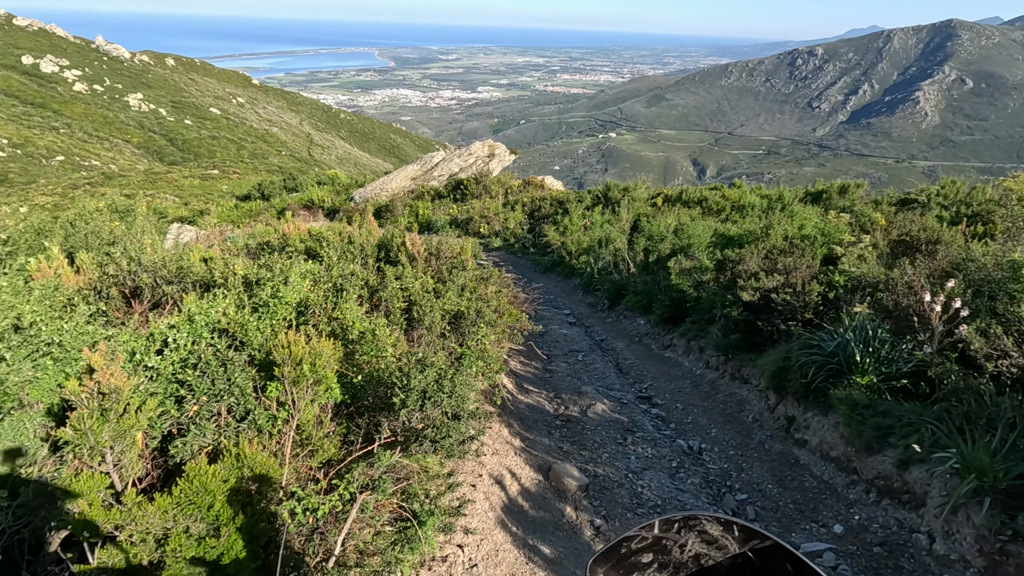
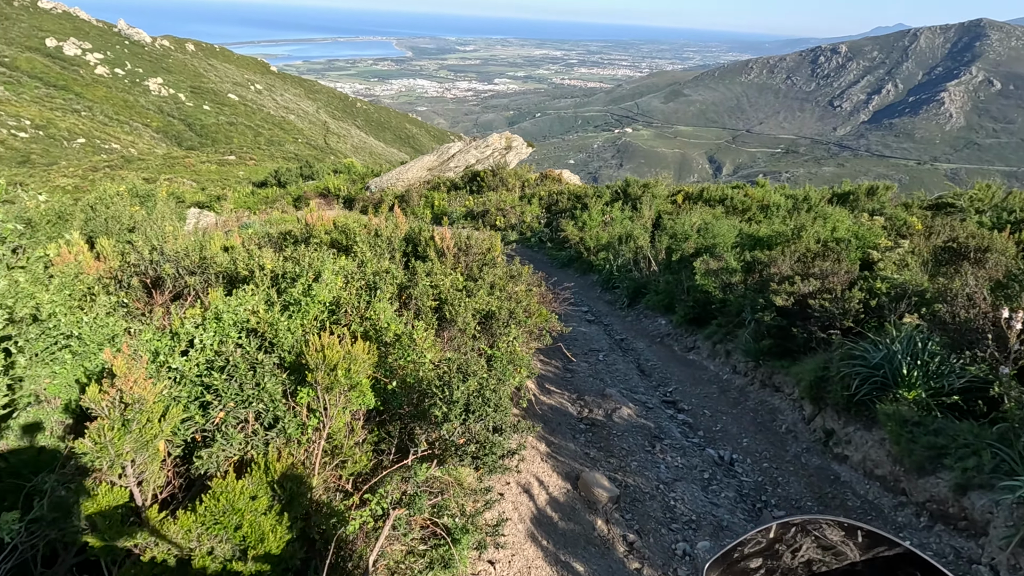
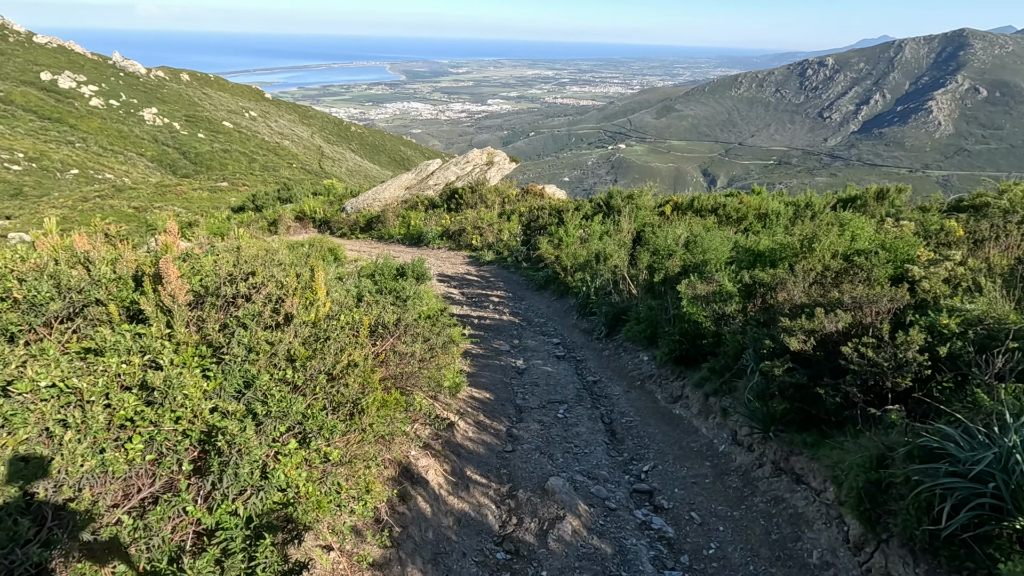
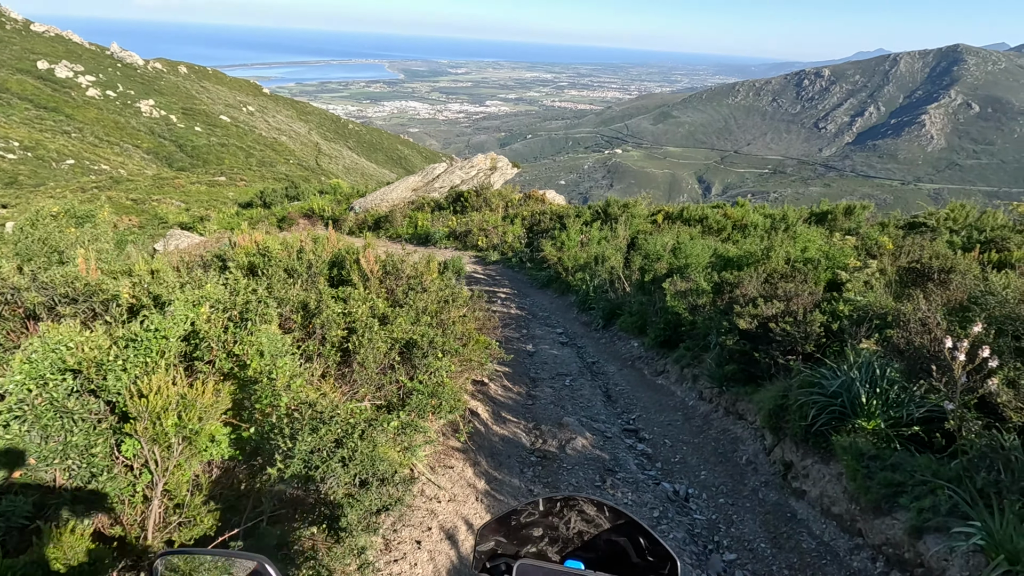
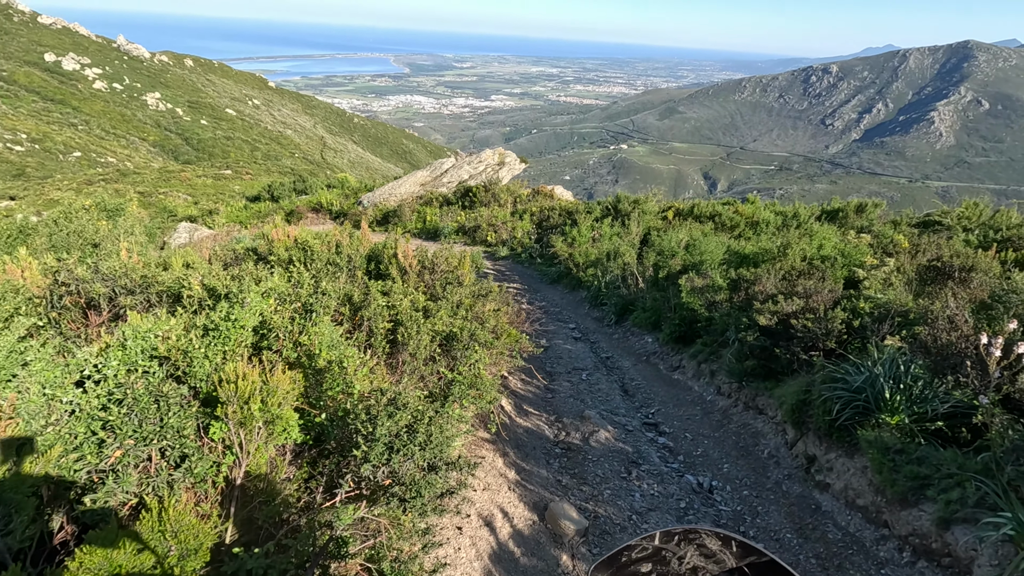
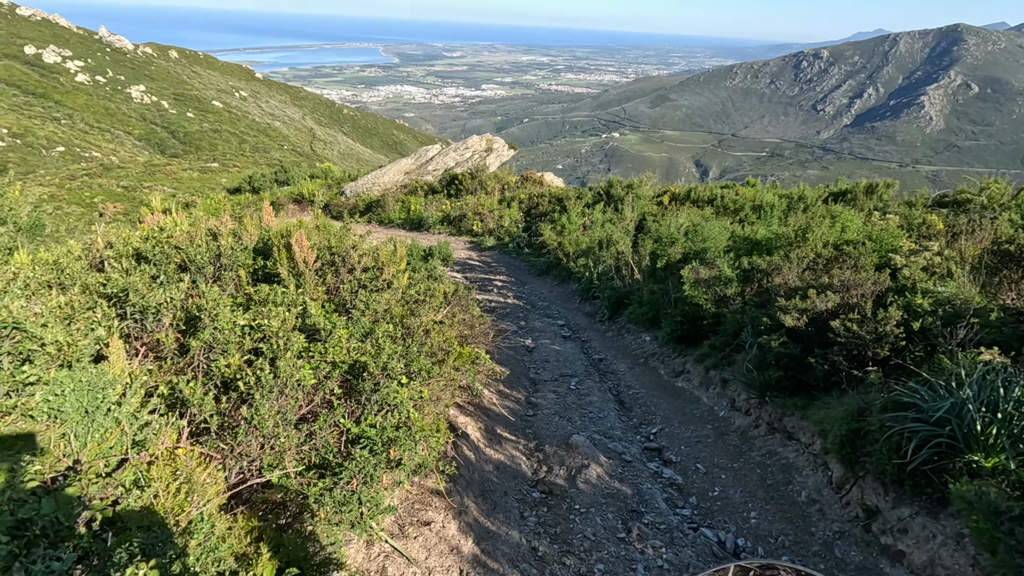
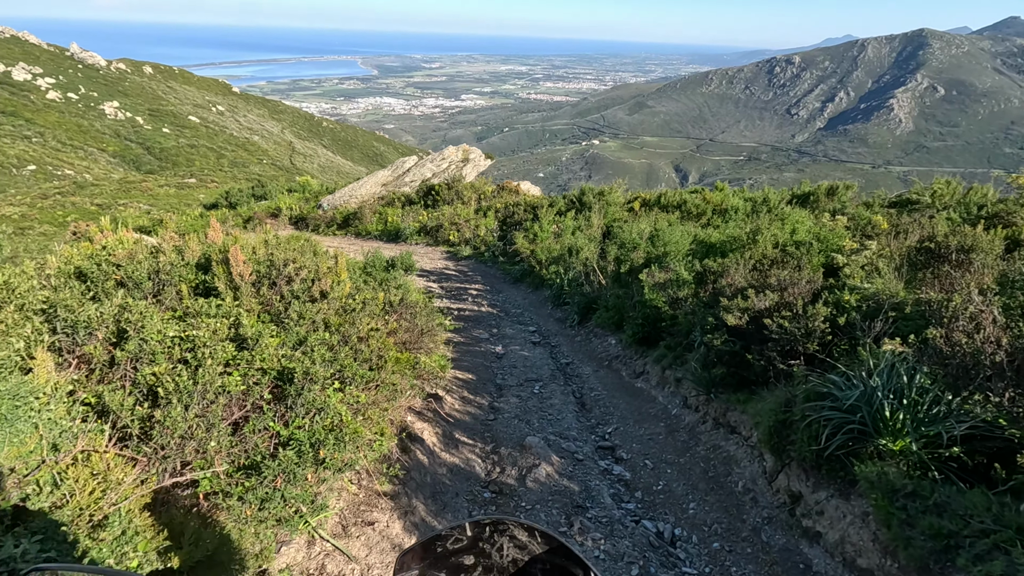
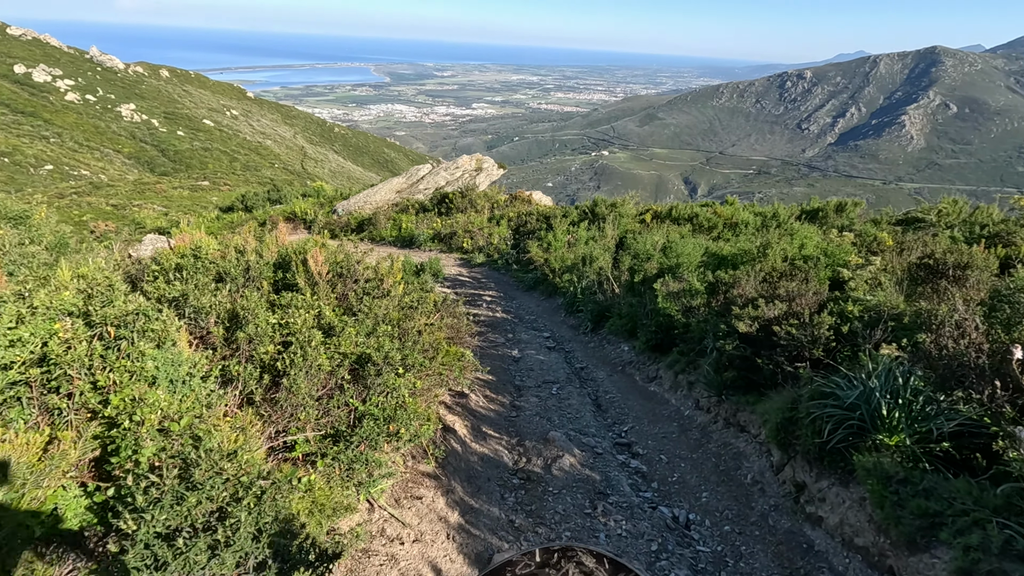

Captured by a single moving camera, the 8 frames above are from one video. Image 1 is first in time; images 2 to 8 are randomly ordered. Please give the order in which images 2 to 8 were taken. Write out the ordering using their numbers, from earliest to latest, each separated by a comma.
2, 5, 4, 8, 7, 6, 3
